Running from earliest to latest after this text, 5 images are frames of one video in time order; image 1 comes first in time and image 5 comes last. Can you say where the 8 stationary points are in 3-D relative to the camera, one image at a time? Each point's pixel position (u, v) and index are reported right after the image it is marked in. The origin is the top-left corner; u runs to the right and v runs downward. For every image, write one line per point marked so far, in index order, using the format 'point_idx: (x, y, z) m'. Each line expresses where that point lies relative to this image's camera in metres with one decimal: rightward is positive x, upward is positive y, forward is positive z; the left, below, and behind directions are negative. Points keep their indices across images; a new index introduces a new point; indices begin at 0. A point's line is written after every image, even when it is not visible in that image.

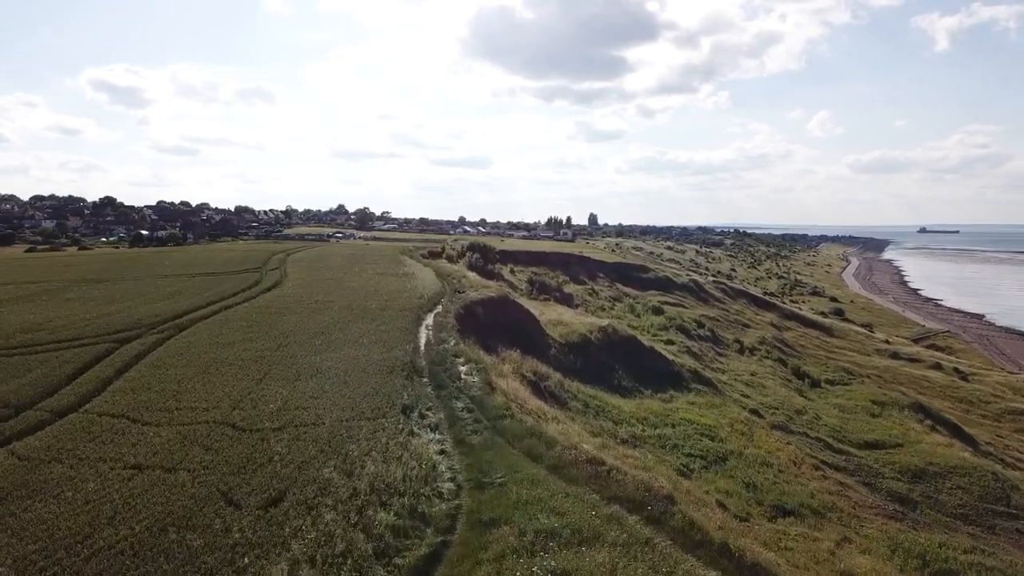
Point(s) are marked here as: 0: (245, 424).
0: (-5.6, -2.9, +16.7) m
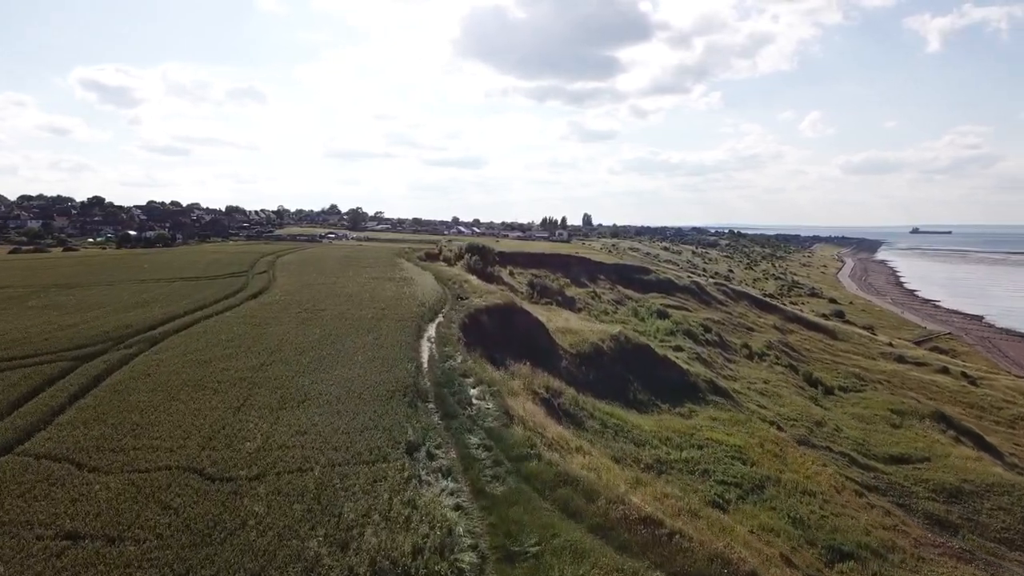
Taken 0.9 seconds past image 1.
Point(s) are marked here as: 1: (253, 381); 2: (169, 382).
0: (-5.1, -3.1, +13.6) m
1: (-6.4, -2.3, +19.7) m
2: (-8.5, -2.3, +19.7) m
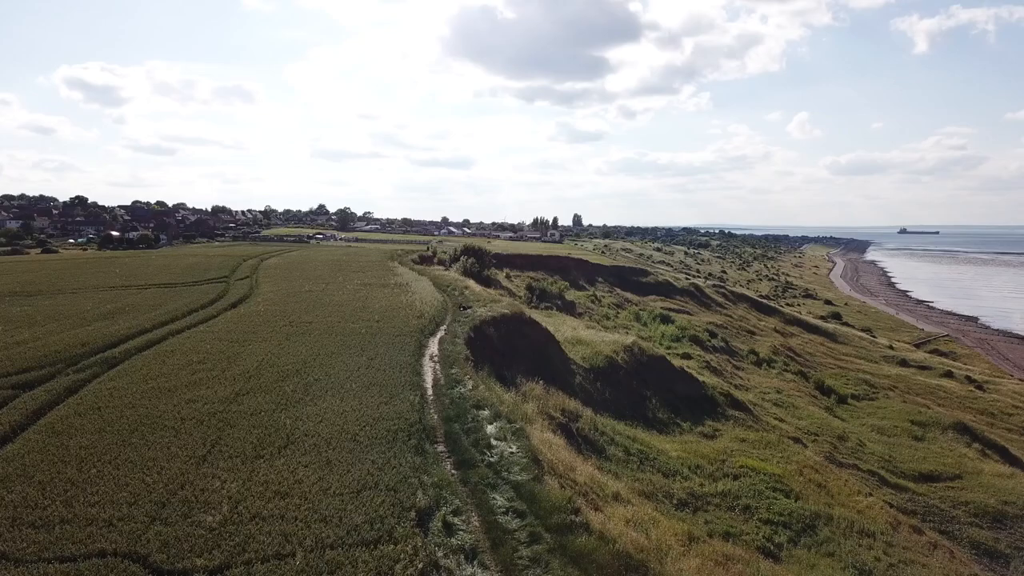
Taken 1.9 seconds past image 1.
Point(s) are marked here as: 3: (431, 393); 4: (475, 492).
0: (-4.4, -3.5, +10.1) m
1: (-5.9, -2.7, +16.2) m
2: (-8.0, -2.7, +16.2) m
3: (-2.0, -2.5, +19.1) m
4: (-0.6, -3.4, +13.2) m
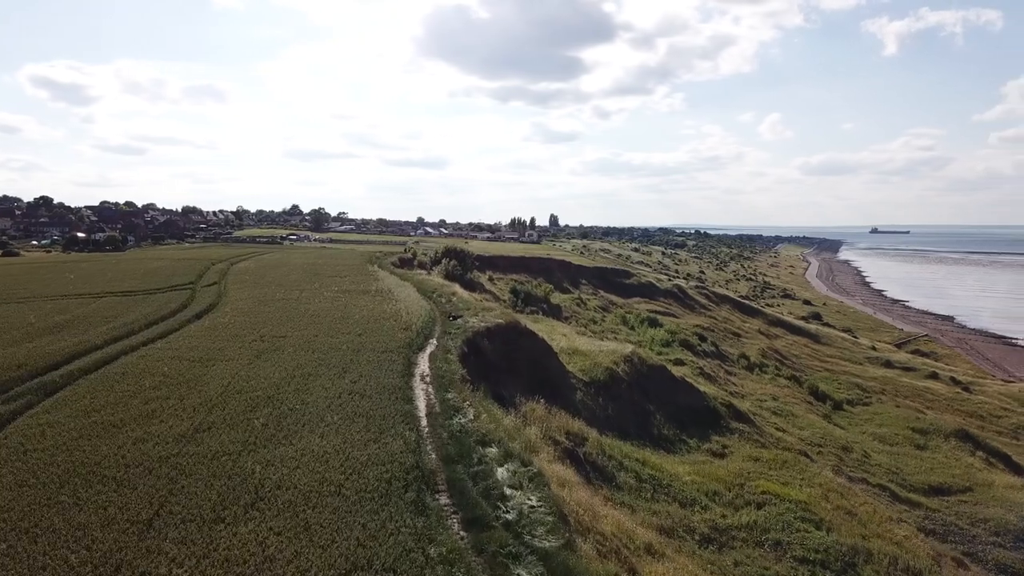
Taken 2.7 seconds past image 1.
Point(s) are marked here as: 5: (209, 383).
0: (-4.0, -3.8, +7.3) m
1: (-5.6, -3.0, +13.3) m
2: (-7.7, -3.0, +13.2) m
3: (-1.8, -2.8, +16.3) m
4: (-0.2, -3.7, +10.4) m
5: (-7.2, -2.2, +18.8) m
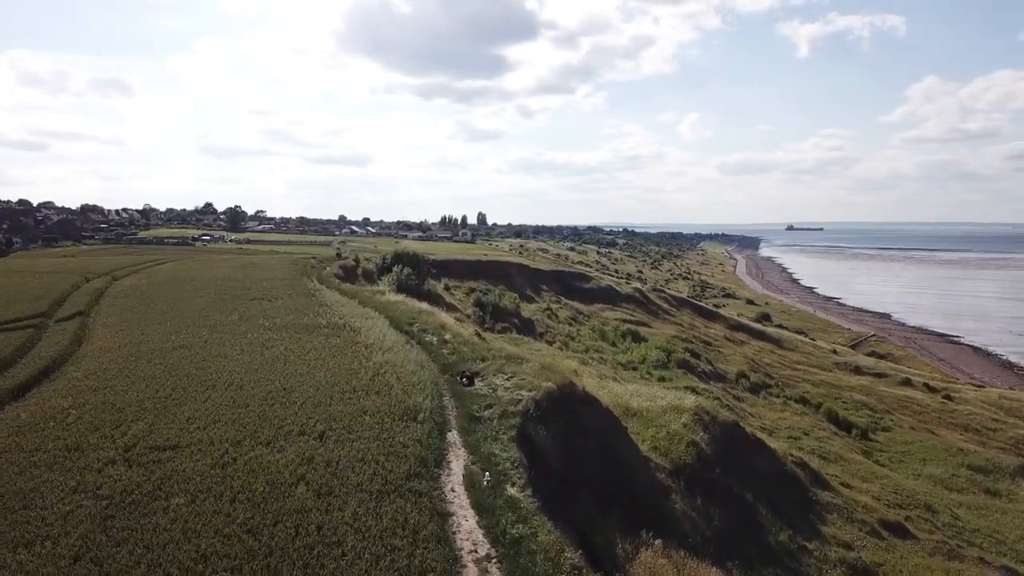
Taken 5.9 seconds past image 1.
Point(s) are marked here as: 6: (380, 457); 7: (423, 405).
0: (-0.6, -4.8, -4.4) m
1: (-2.8, -4.0, +1.5) m
2: (-4.9, -4.0, +1.1) m
3: (+0.7, -3.8, +4.8) m
4: (+2.8, -4.6, -0.9) m
5: (-4.9, -3.2, +6.8) m
6: (-2.0, -2.6, +12.2) m
7: (-1.8, -2.2, +15.3) m
